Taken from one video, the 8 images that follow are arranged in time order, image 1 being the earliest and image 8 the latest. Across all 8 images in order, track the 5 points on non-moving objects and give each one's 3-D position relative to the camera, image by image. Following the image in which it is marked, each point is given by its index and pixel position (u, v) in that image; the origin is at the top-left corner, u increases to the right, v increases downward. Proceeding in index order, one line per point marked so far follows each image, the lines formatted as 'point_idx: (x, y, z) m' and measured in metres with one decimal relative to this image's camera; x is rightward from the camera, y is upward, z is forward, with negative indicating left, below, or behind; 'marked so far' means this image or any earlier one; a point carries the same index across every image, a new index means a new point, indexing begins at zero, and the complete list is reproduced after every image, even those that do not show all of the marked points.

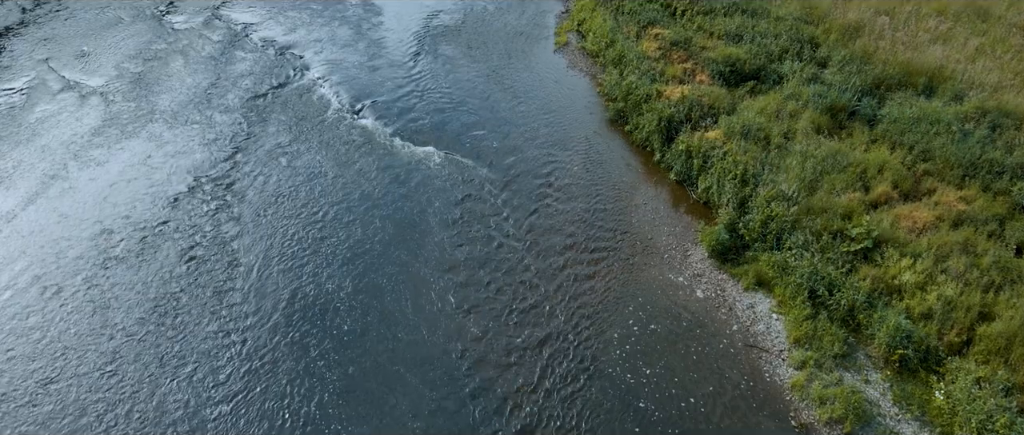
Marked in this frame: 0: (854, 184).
0: (+2.6, +0.2, +10.8) m
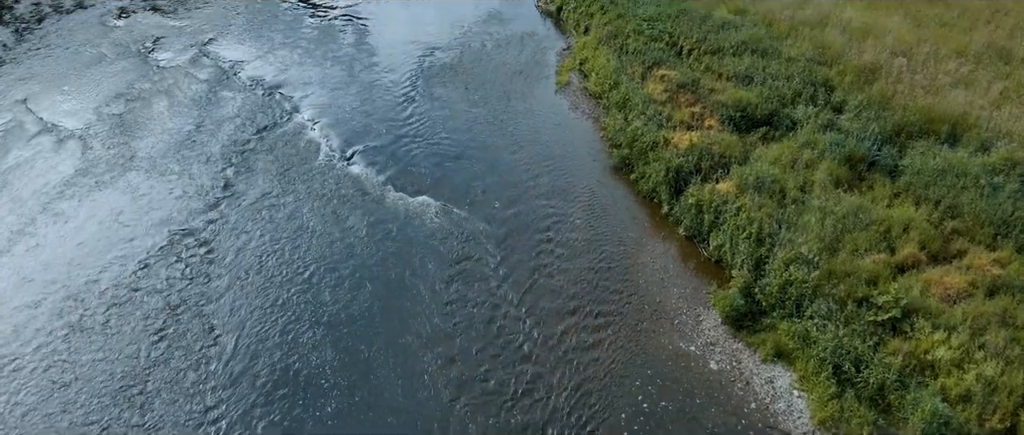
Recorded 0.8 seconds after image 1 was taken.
0: (+2.6, -0.2, +10.1) m
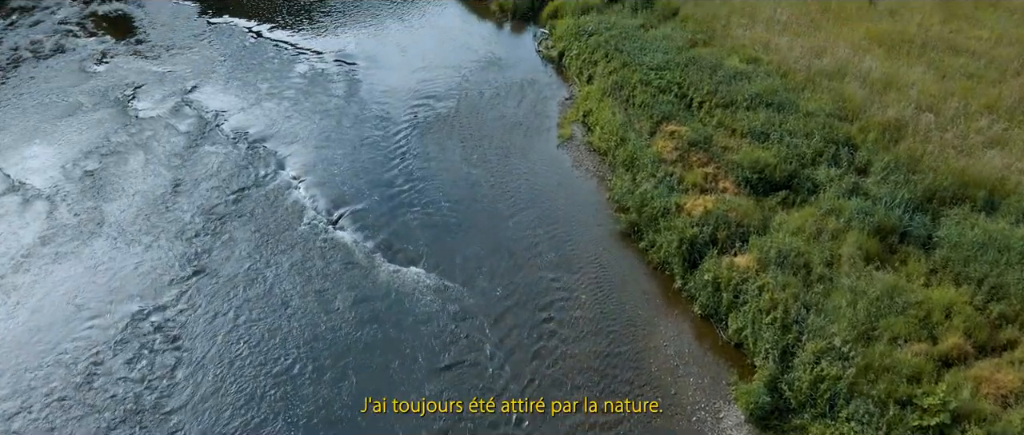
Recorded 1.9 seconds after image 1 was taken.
0: (+2.6, -0.7, +9.1) m
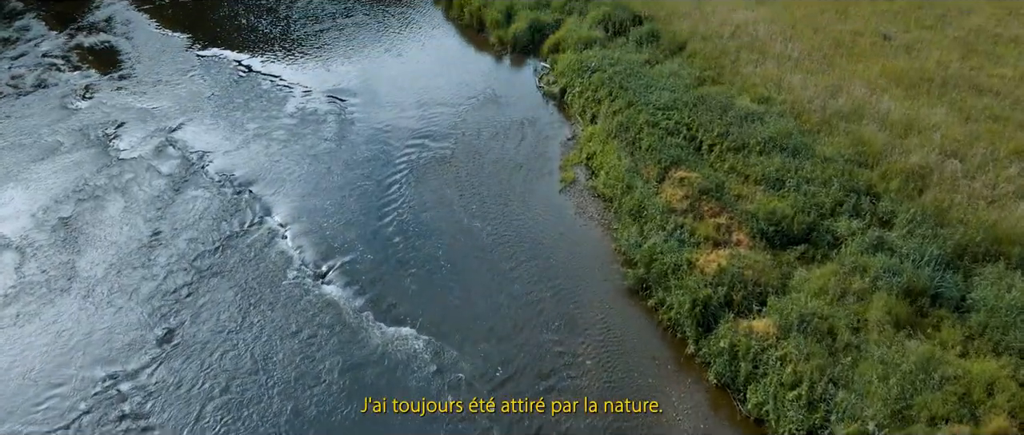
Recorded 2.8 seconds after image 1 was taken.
0: (+2.6, -1.1, +8.2) m
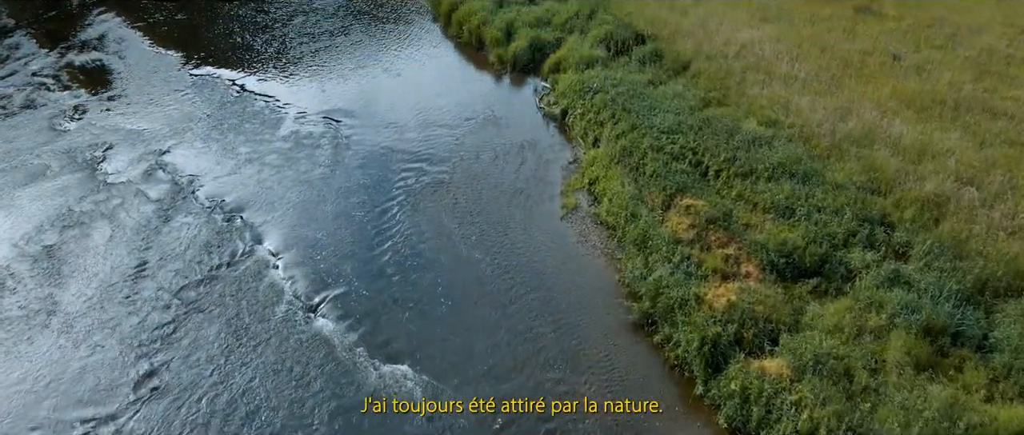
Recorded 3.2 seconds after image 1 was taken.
0: (+2.6, -1.3, +7.8) m
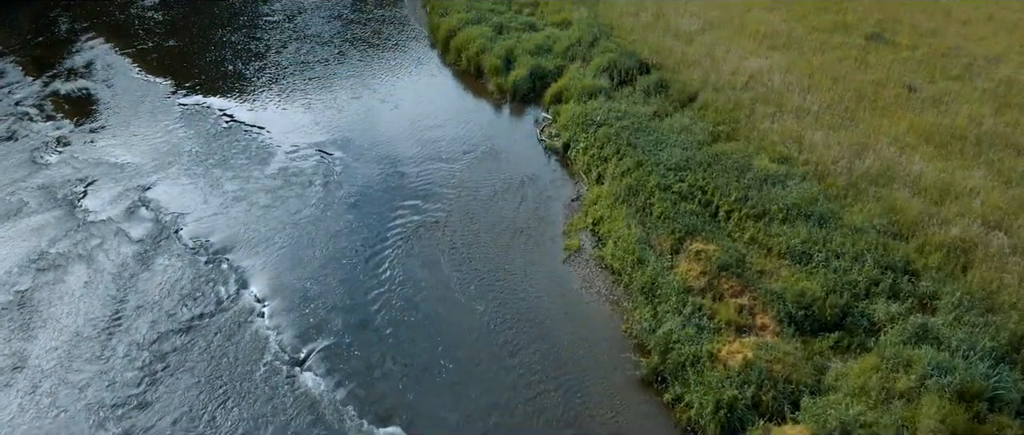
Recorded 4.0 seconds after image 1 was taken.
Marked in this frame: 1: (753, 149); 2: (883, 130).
0: (+2.6, -1.7, +7.0) m
1: (+2.5, +0.7, +15.0) m
2: (+4.0, +0.9, +15.3) m
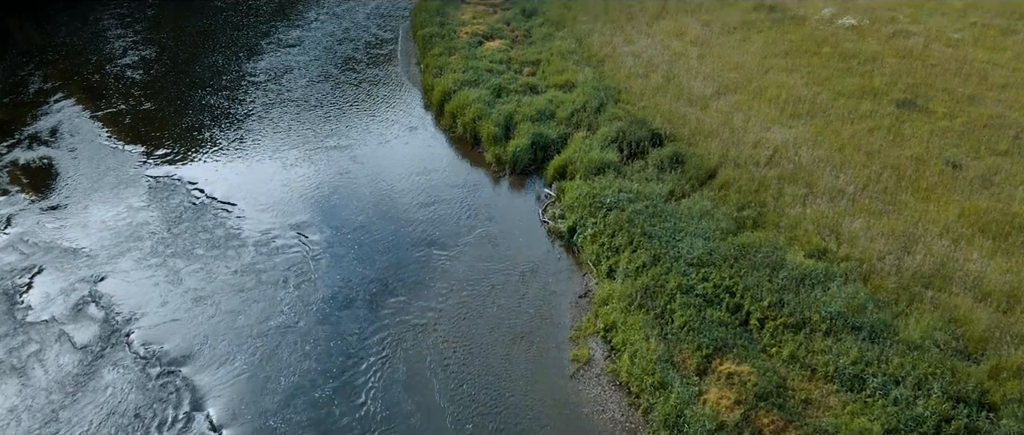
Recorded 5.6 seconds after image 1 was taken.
0: (+2.6, -2.3, +5.2) m
1: (+2.5, -0.2, +13.2) m
2: (+4.0, 0.0, +13.6) m
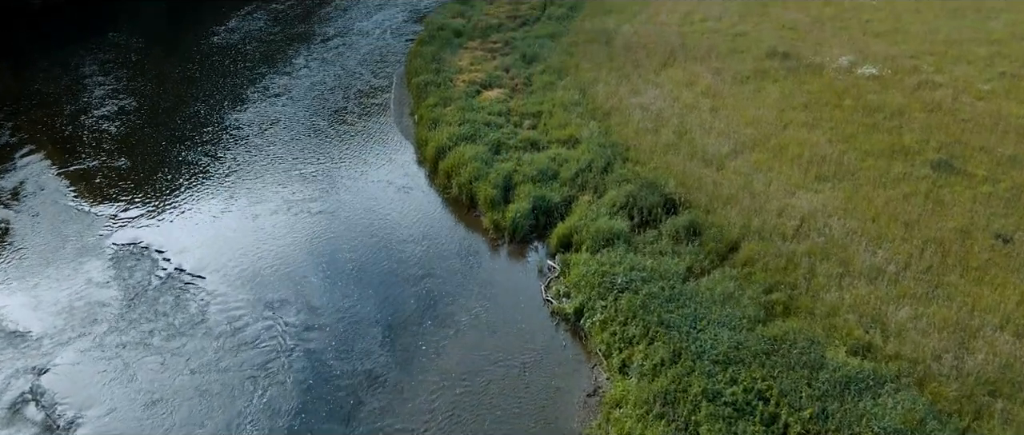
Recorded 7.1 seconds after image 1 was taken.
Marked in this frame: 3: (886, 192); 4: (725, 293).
0: (+2.5, -2.8, +3.5) m
1: (+2.5, -0.9, +11.6) m
2: (+4.0, -0.7, +11.9) m
3: (+4.2, +0.3, +16.0) m
4: (+1.9, -0.7, +12.7) m
